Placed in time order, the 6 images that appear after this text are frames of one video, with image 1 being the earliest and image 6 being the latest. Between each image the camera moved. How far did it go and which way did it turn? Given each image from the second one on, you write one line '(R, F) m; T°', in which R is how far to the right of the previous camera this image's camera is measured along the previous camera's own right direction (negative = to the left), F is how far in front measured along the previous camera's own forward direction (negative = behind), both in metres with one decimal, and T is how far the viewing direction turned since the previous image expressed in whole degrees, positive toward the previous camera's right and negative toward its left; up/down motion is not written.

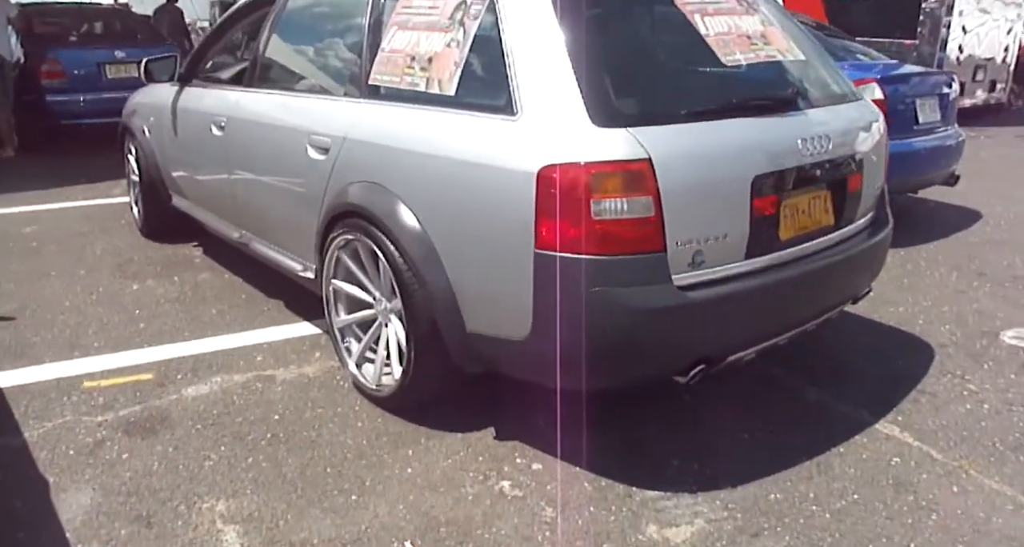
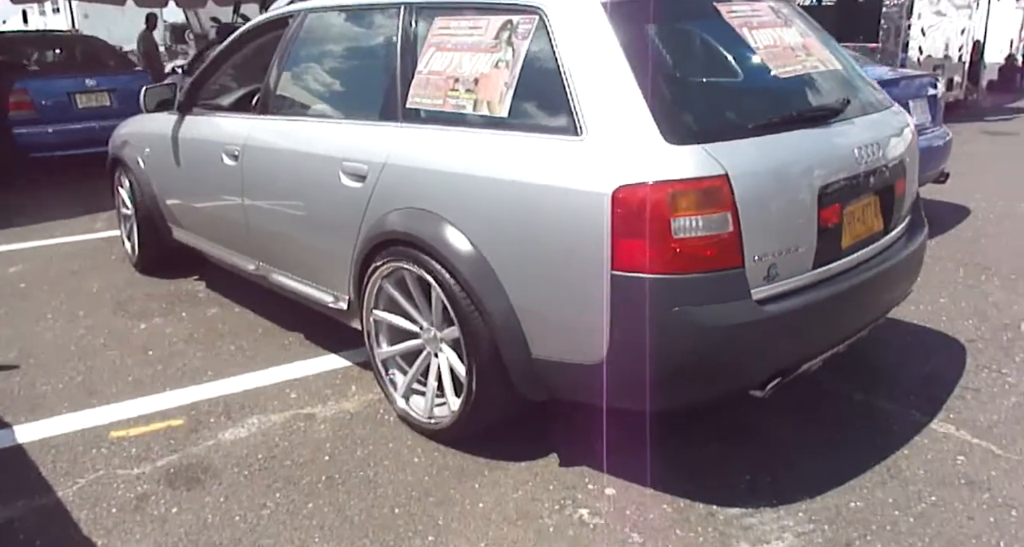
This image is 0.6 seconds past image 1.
(-0.3, +0.1) m; +3°
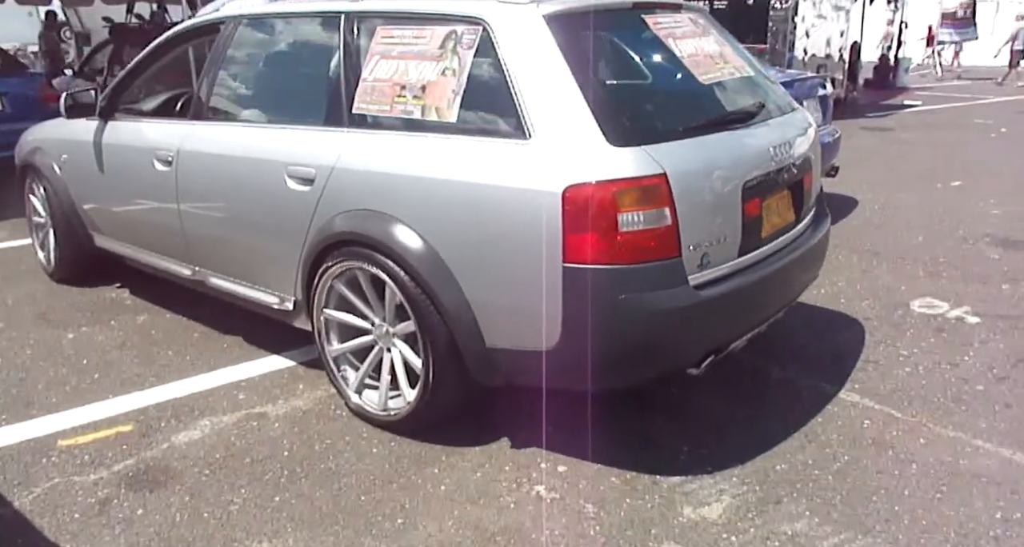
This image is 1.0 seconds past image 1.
(-0.2, -0.2) m; +7°
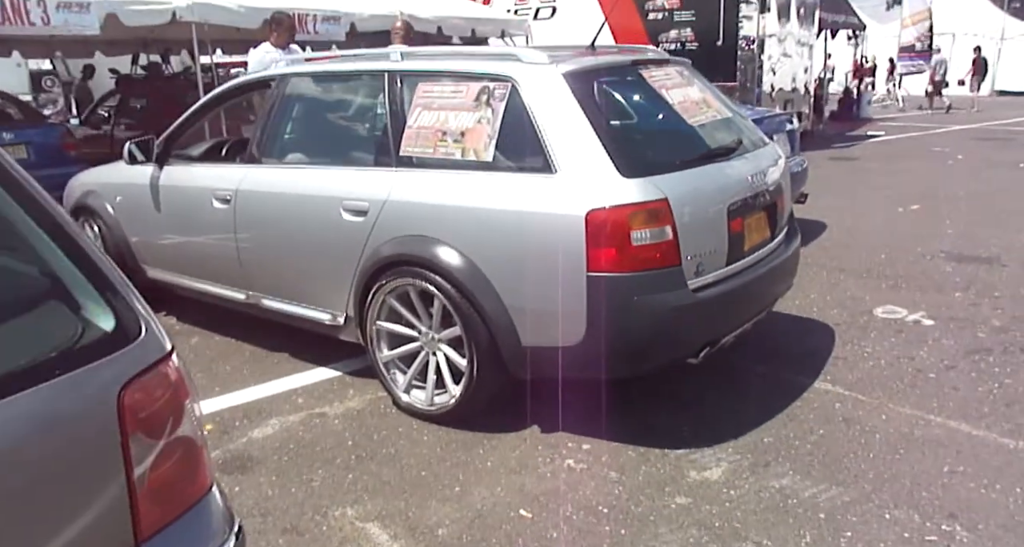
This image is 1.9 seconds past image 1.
(-0.2, -0.6) m; +1°
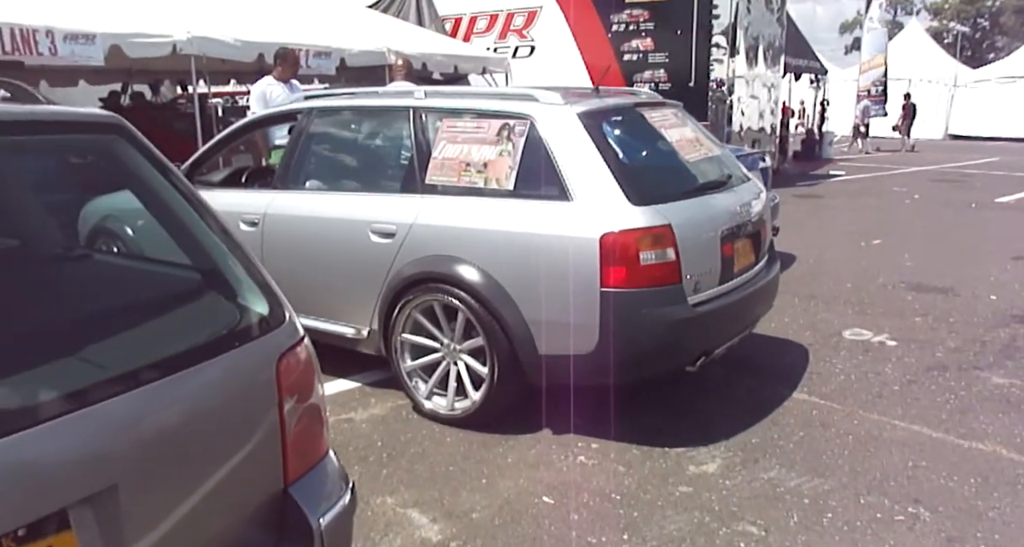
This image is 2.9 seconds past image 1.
(-0.2, -0.4) m; +2°
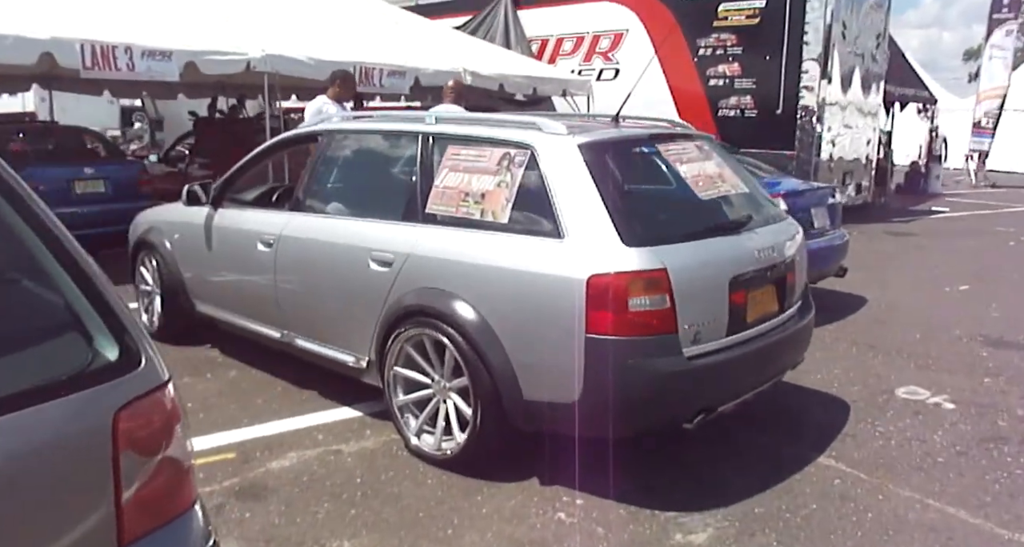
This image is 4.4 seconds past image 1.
(+0.5, +0.2) m; -7°
